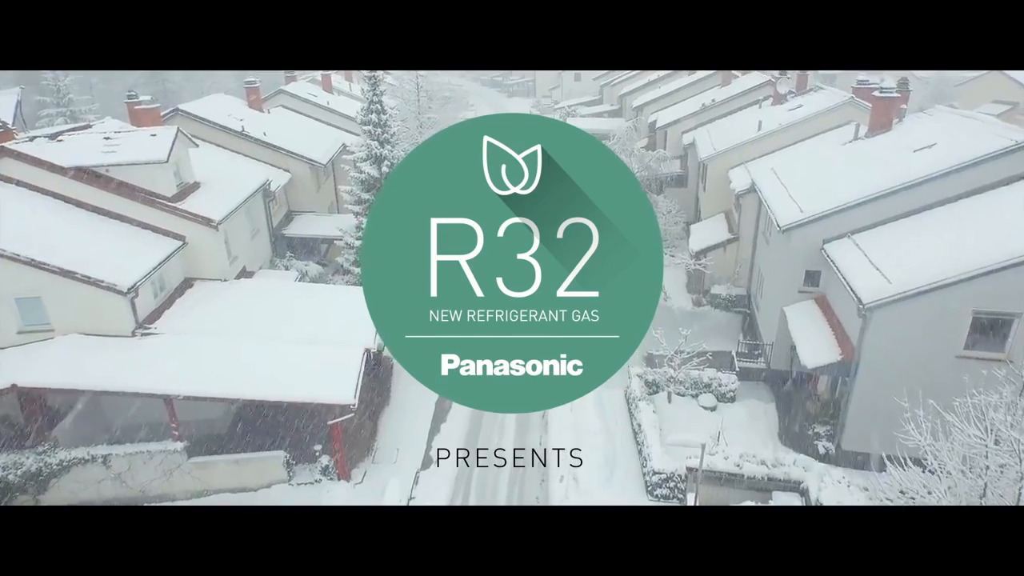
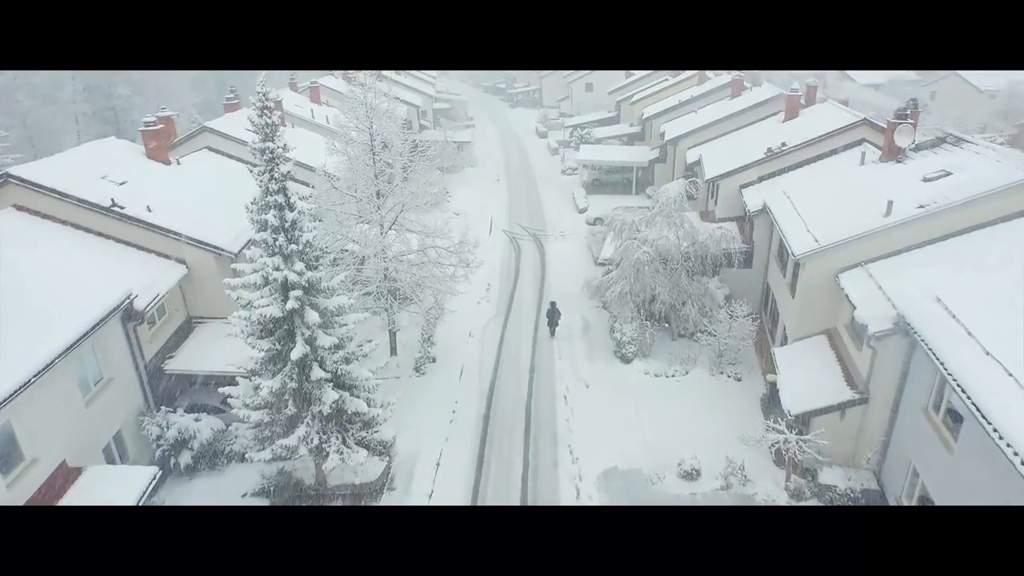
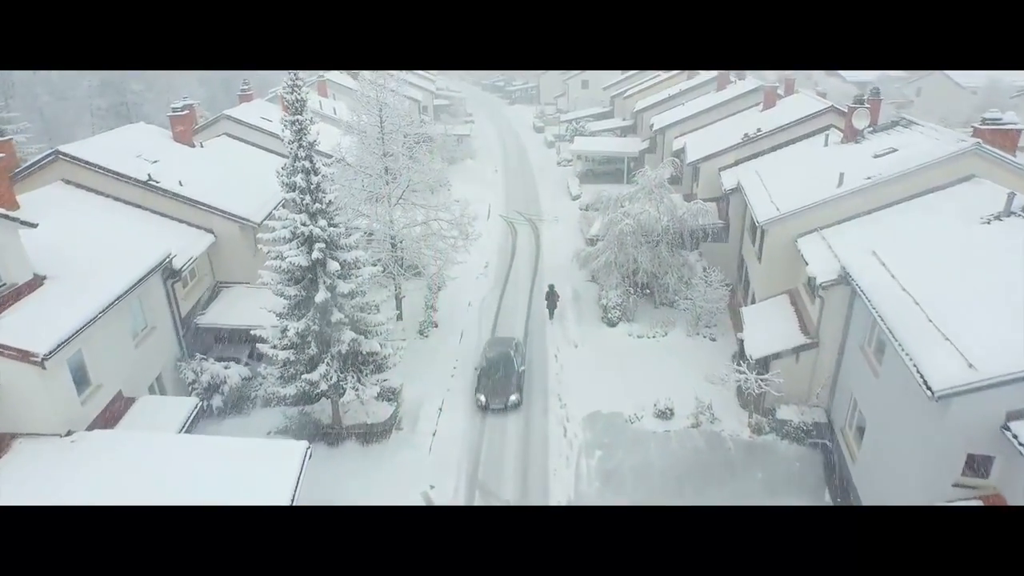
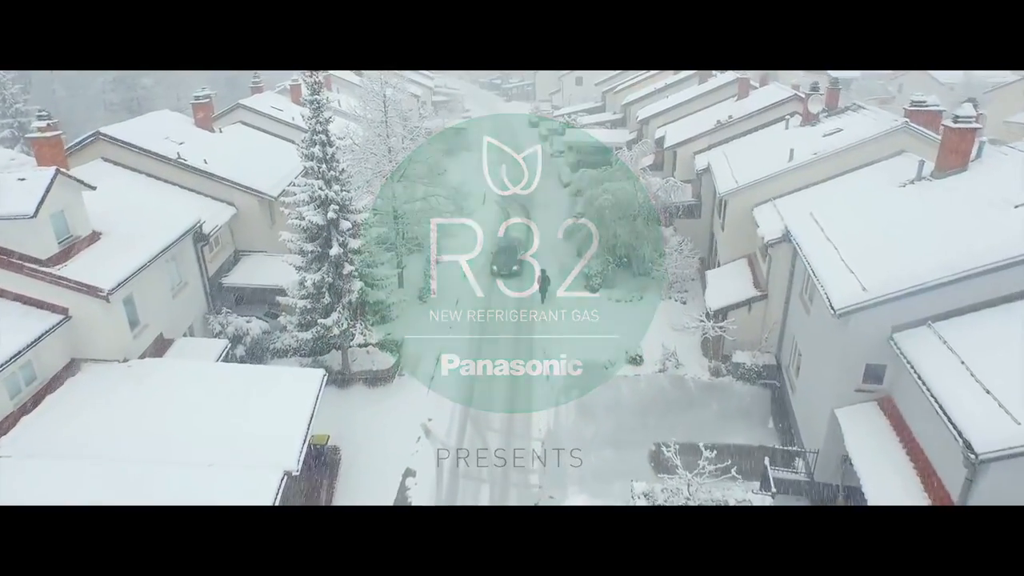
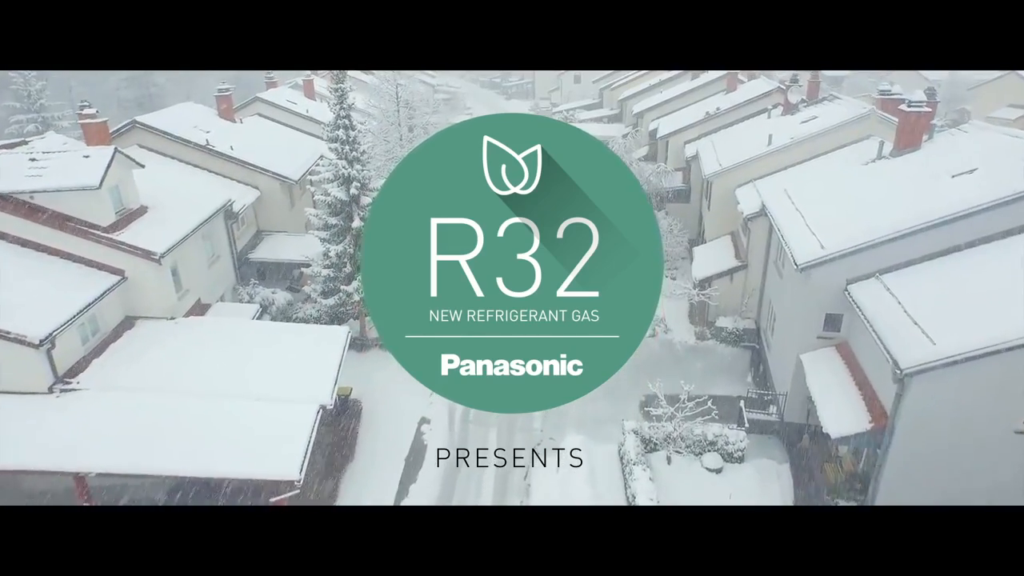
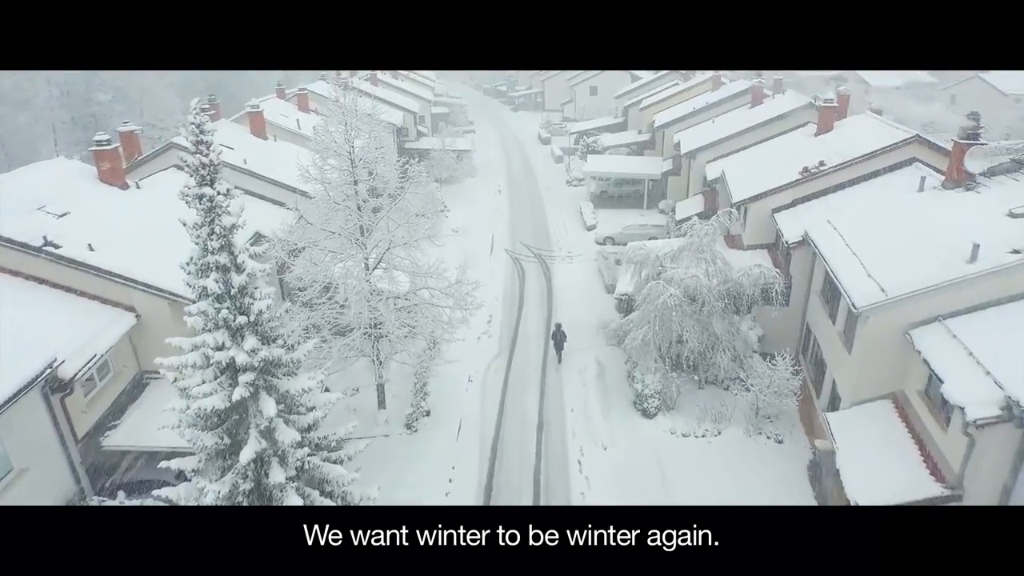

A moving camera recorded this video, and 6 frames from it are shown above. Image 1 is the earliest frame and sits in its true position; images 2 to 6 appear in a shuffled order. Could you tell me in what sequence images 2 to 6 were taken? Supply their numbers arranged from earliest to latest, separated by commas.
5, 4, 3, 2, 6
